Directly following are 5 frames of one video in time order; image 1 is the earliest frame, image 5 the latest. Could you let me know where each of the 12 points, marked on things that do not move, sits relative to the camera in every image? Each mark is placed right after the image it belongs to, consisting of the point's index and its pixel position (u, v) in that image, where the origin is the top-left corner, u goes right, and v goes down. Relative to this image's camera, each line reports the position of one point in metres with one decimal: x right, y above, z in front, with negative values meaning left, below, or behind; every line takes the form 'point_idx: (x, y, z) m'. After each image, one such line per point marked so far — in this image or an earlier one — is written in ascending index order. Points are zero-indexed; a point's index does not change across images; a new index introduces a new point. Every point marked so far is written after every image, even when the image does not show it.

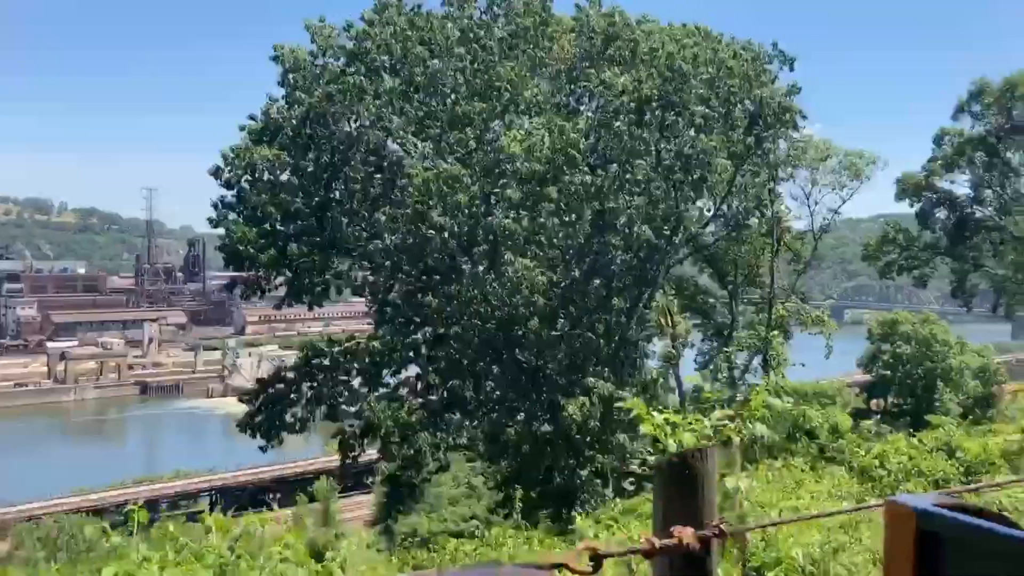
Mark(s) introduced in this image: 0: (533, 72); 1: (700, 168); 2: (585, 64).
0: (+0.3, +3.8, +16.4) m
1: (+3.2, +2.0, +15.7) m
2: (+1.3, +4.0, +16.5) m
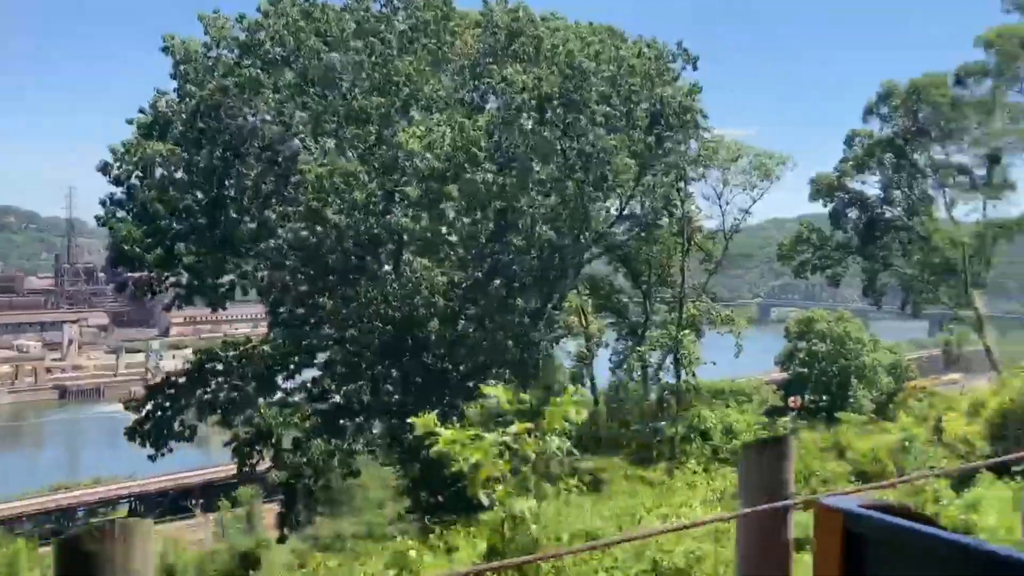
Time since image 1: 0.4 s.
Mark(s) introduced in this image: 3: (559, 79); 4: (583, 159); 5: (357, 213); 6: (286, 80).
0: (-1.4, +3.8, +16.0) m
1: (+1.5, +2.0, +15.6) m
2: (-0.4, +4.0, +16.1) m
3: (+0.8, +3.4, +15.0) m
4: (+1.2, +2.2, +15.4) m
5: (-2.4, +1.2, +14.6) m
6: (-3.8, +3.5, +15.3) m
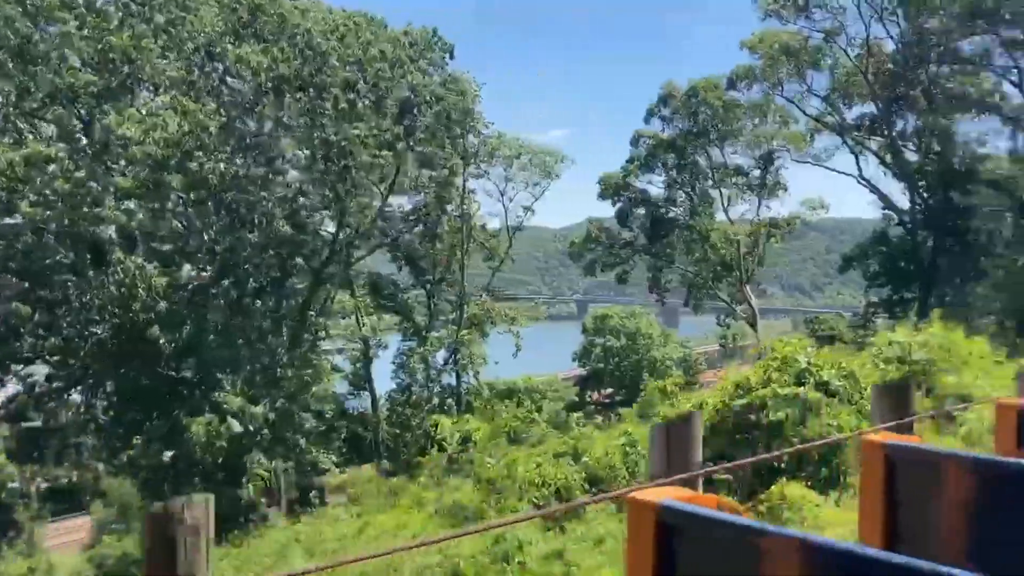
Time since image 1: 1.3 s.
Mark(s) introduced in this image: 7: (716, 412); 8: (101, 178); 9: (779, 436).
0: (-5.5, +3.8, +14.4) m
1: (-2.6, +2.0, +14.5) m
2: (-4.6, +4.0, +14.7) m
3: (-3.2, +3.4, +13.8) m
4: (-2.8, +2.2, +14.3) m
5: (-6.3, +1.2, +12.8) m
6: (-7.7, +3.4, +13.3) m
7: (+1.9, -1.2, +8.7) m
8: (-5.8, +1.6, +13.2) m
9: (+2.3, -1.3, +8.0) m
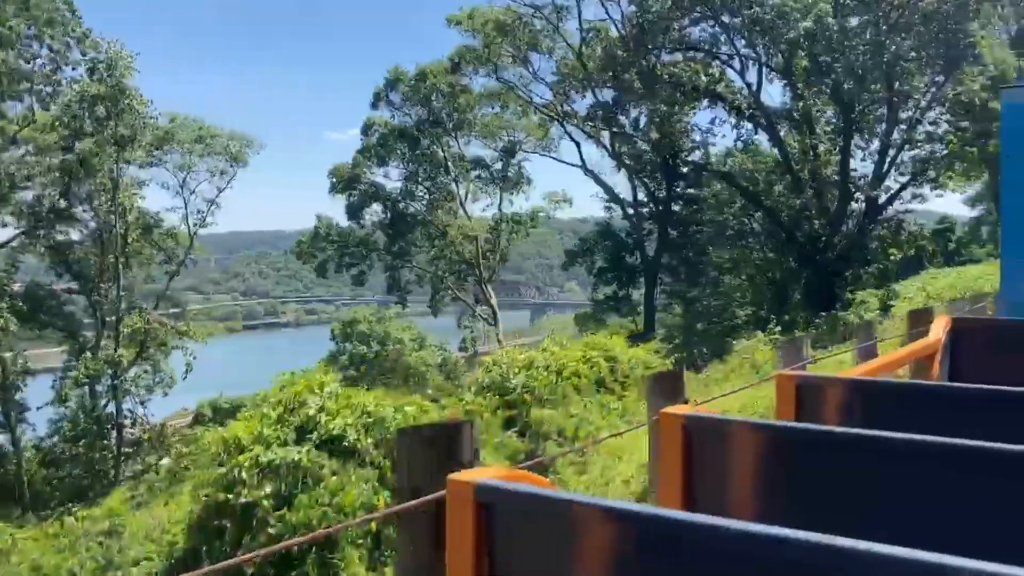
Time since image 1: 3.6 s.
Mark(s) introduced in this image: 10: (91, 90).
0: (-10.6, +3.5, +10.1) m
1: (-7.7, +1.8, +10.7) m
2: (-9.8, +3.7, +10.5) m
3: (-8.2, +3.2, +10.0) m
4: (-7.9, +1.9, +10.5) m
5: (-10.9, +0.8, +8.3) m
6: (-12.5, +3.1, +8.5) m
7: (-2.0, -1.3, +6.0) m
8: (-10.6, +1.2, +8.8) m
9: (-1.5, -1.4, +5.4) m
10: (-8.0, +3.8, +17.5) m
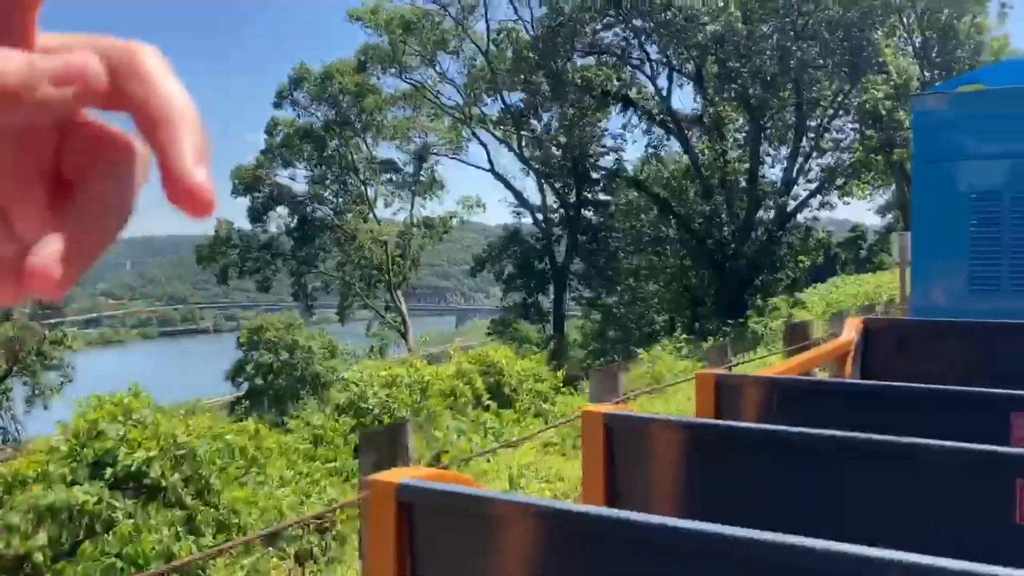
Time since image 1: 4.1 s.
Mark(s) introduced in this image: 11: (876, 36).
0: (-11.8, +3.4, +8.5) m
1: (-9.0, +1.7, +9.4) m
2: (-11.0, +3.6, +9.1) m
3: (-9.4, +3.1, +8.6) m
4: (-9.2, +1.8, +9.2) m
5: (-12.0, +0.8, +6.7) m
6: (-13.6, +3.0, +6.8) m
7: (-2.9, -1.3, +5.1) m
8: (-11.7, +1.2, +7.2) m
9: (-2.4, -1.4, +4.5) m
10: (-9.8, +3.6, +16.1) m
11: (+7.9, +5.5, +20.0) m
